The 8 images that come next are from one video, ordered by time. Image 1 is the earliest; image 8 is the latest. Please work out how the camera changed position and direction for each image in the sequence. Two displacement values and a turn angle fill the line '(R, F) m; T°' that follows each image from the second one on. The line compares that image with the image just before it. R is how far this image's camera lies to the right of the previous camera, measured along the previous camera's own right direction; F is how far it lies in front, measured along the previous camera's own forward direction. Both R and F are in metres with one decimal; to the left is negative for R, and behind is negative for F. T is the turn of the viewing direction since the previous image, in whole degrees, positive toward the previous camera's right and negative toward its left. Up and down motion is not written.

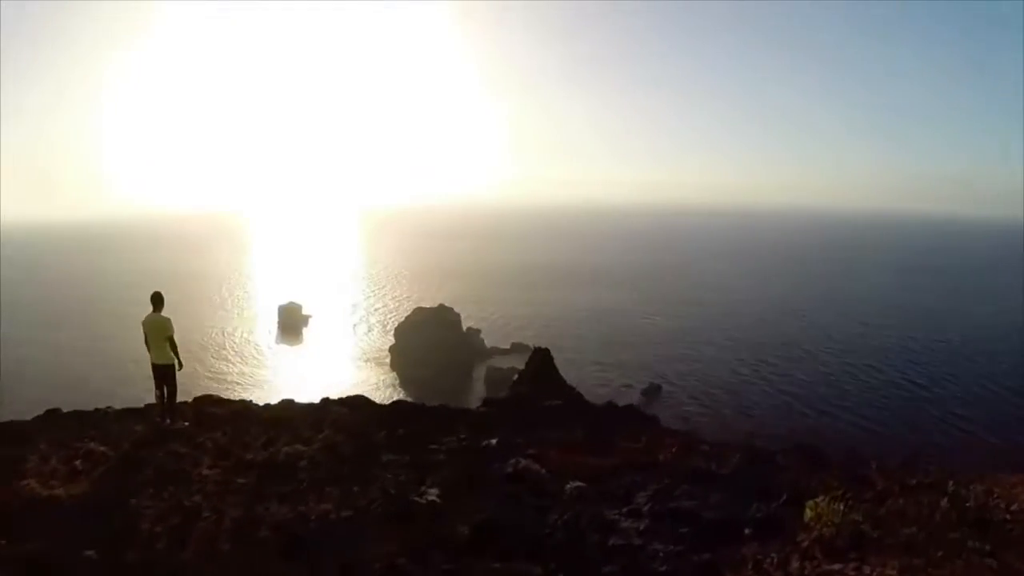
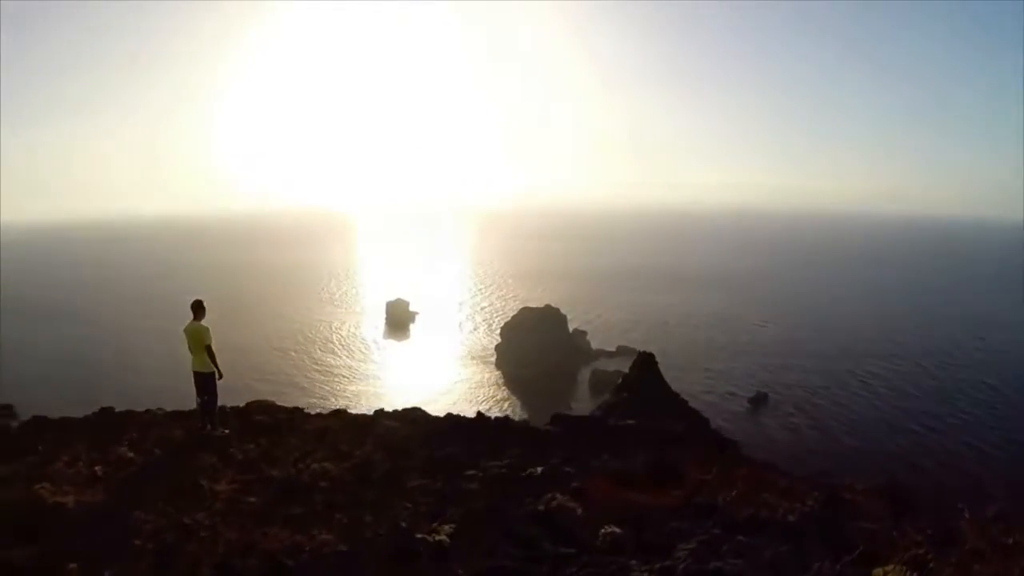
(+0.9, +0.8) m; -10°
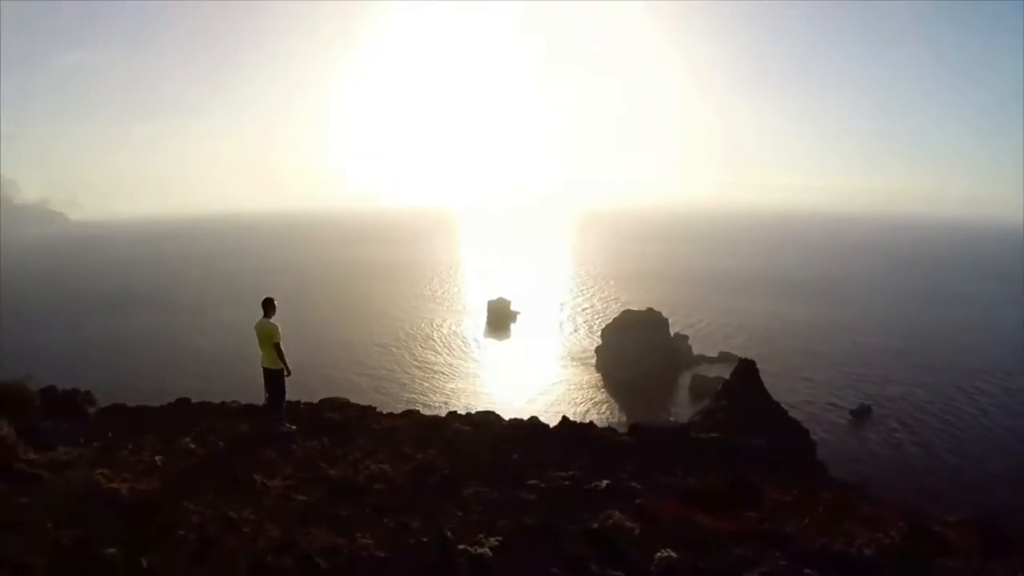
(+0.6, +0.5) m; -9°
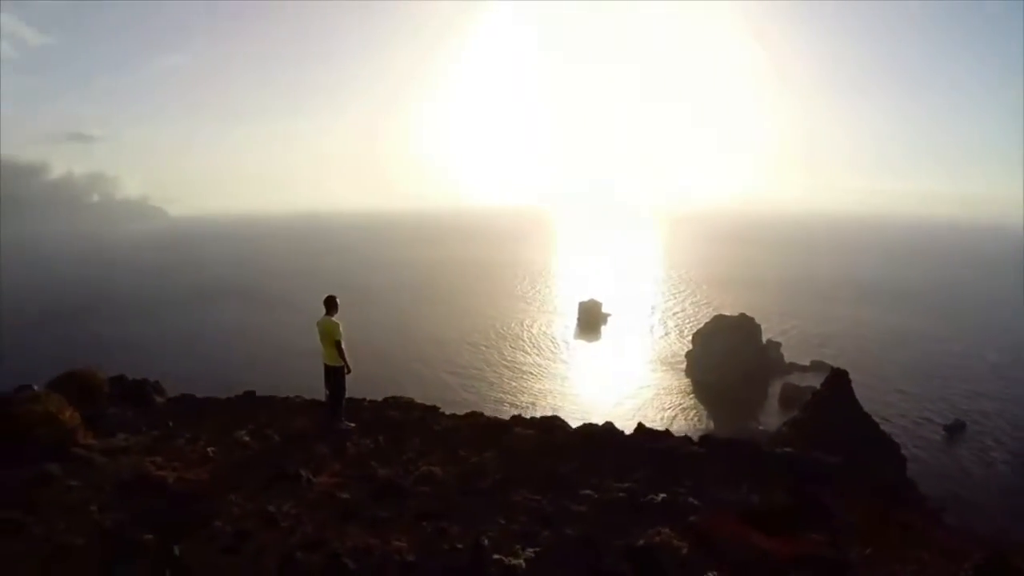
(+0.6, +0.4) m; -8°
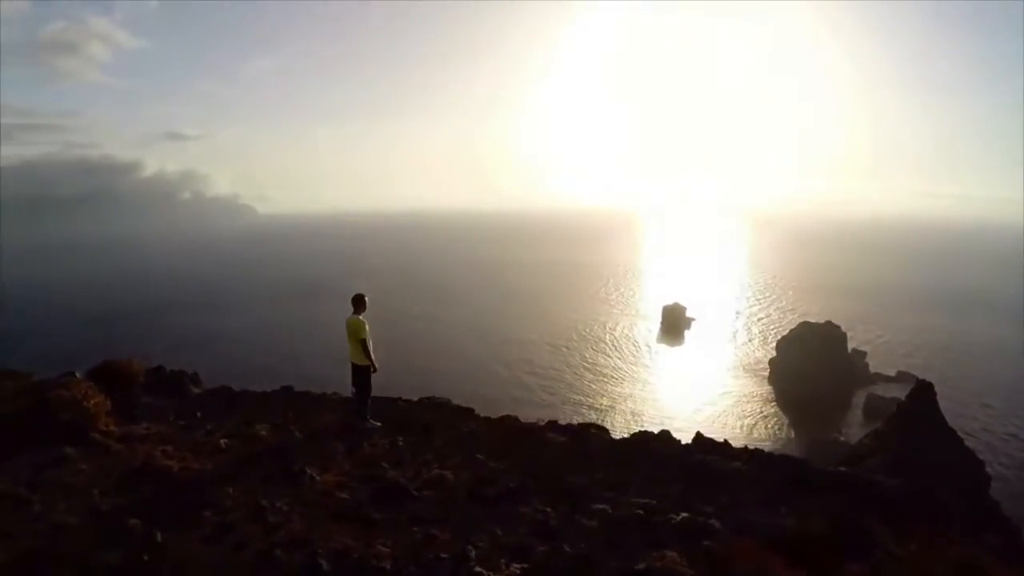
(+1.0, +0.4) m; -8°
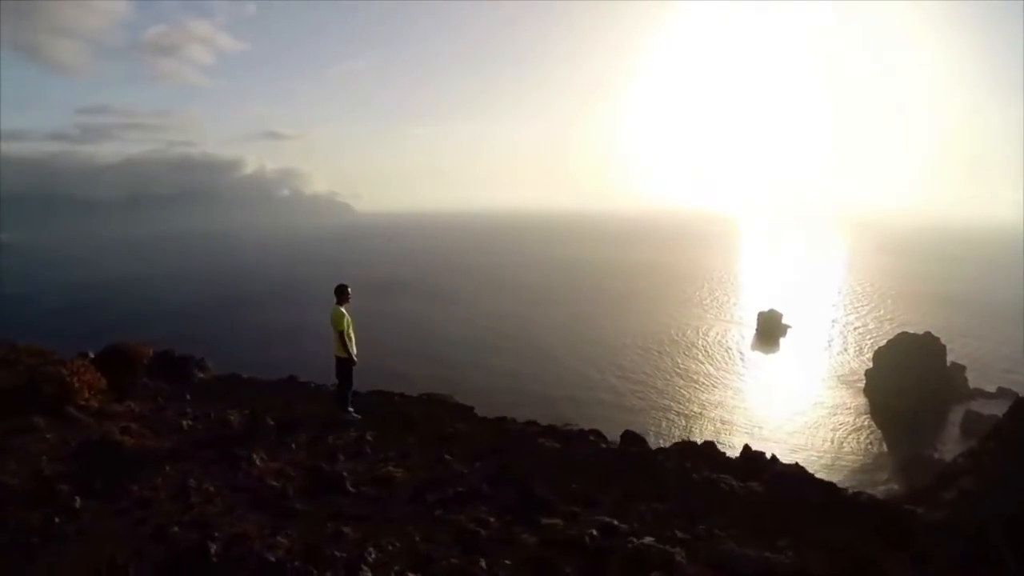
(+1.8, +0.8) m; -8°
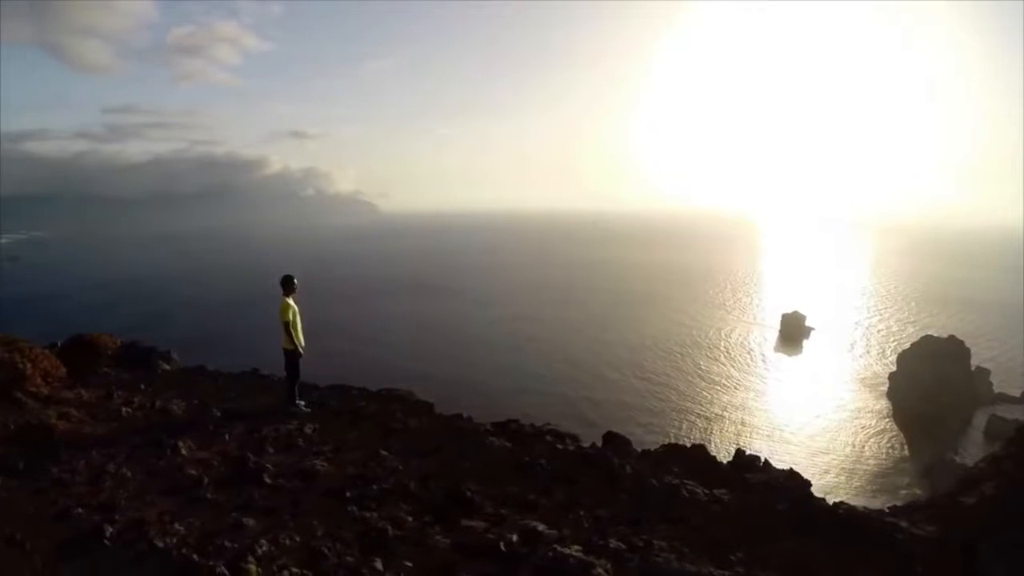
(+1.2, +0.5) m; -2°
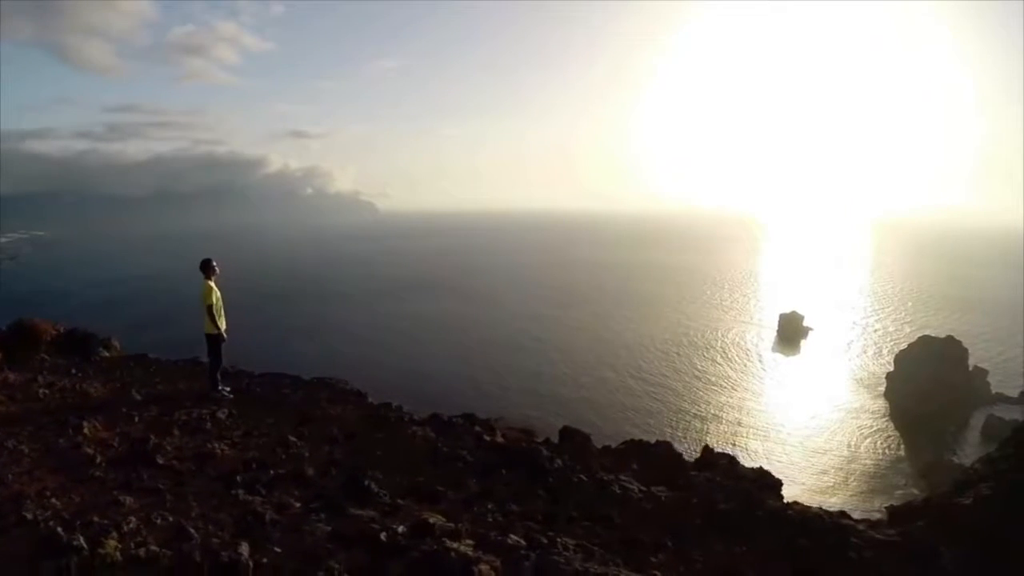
(+1.3, +0.3) m; 0°
